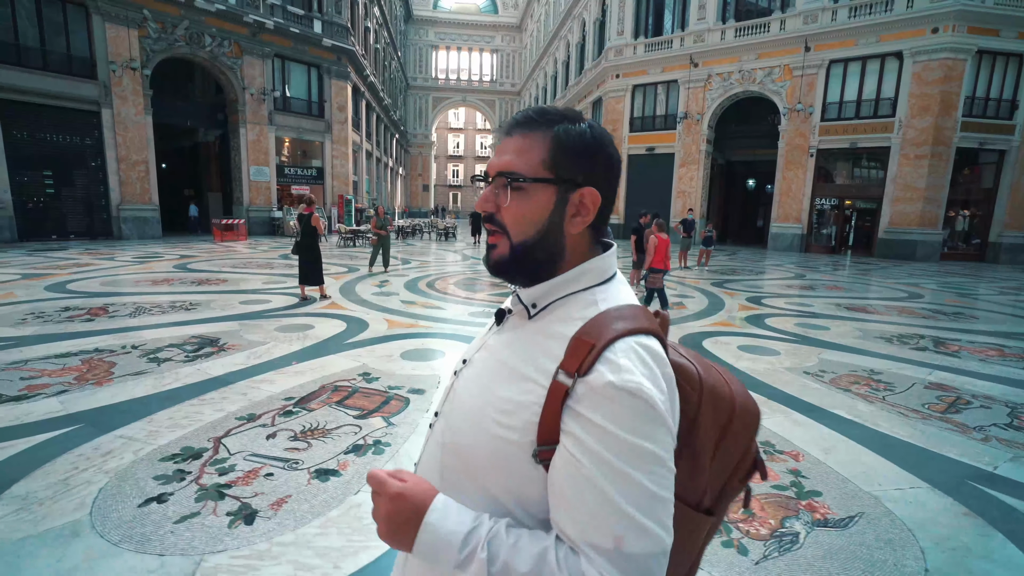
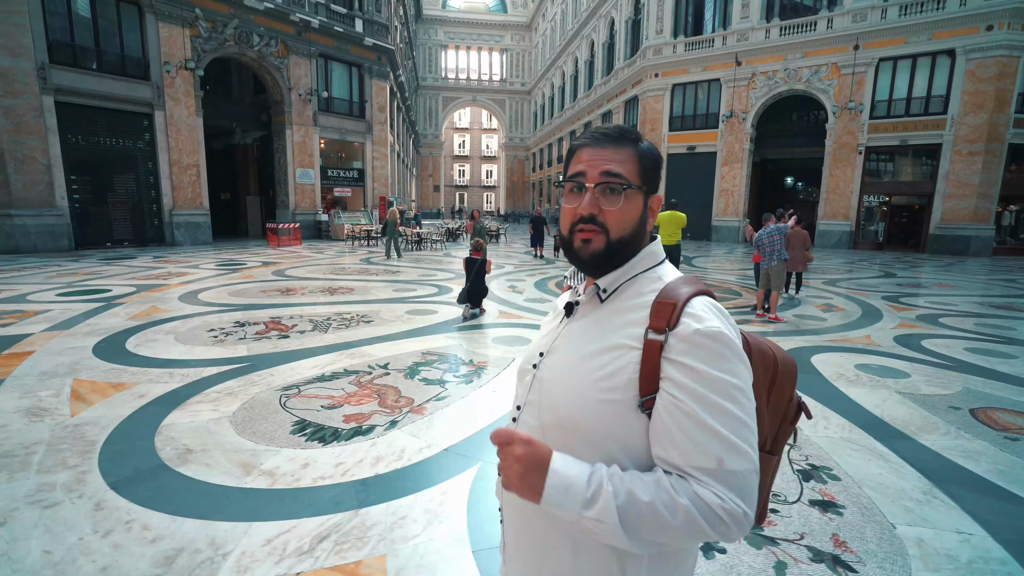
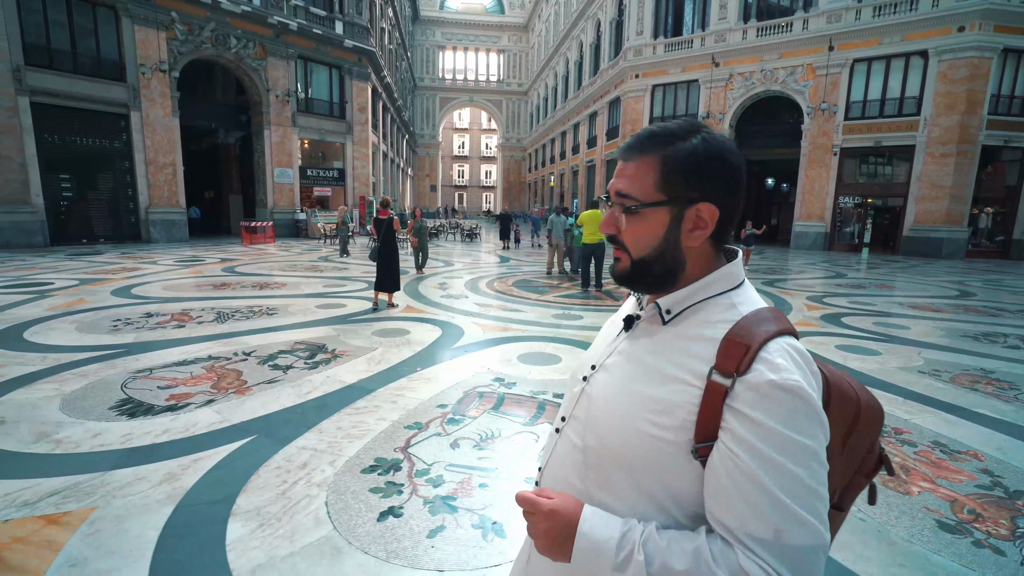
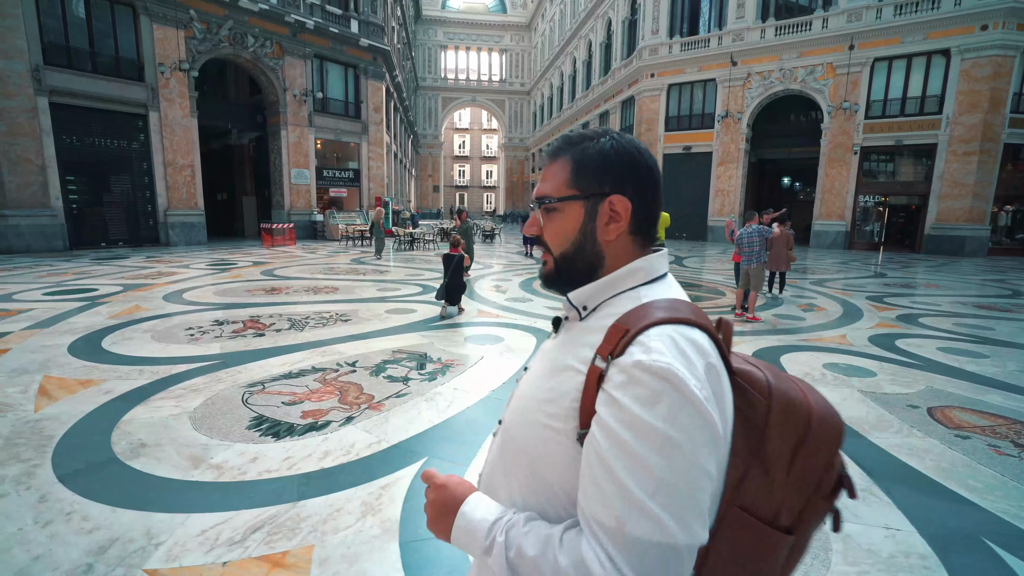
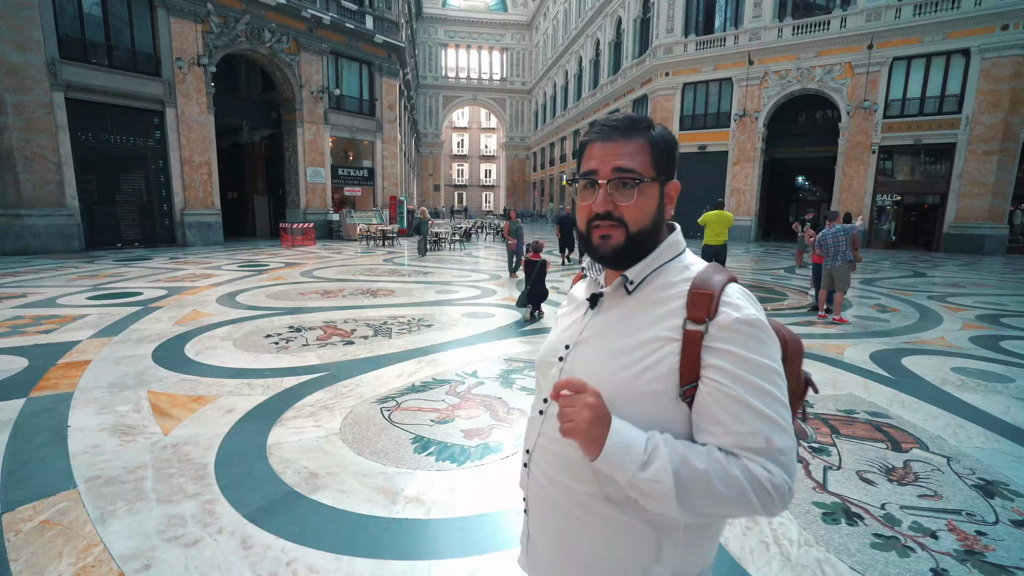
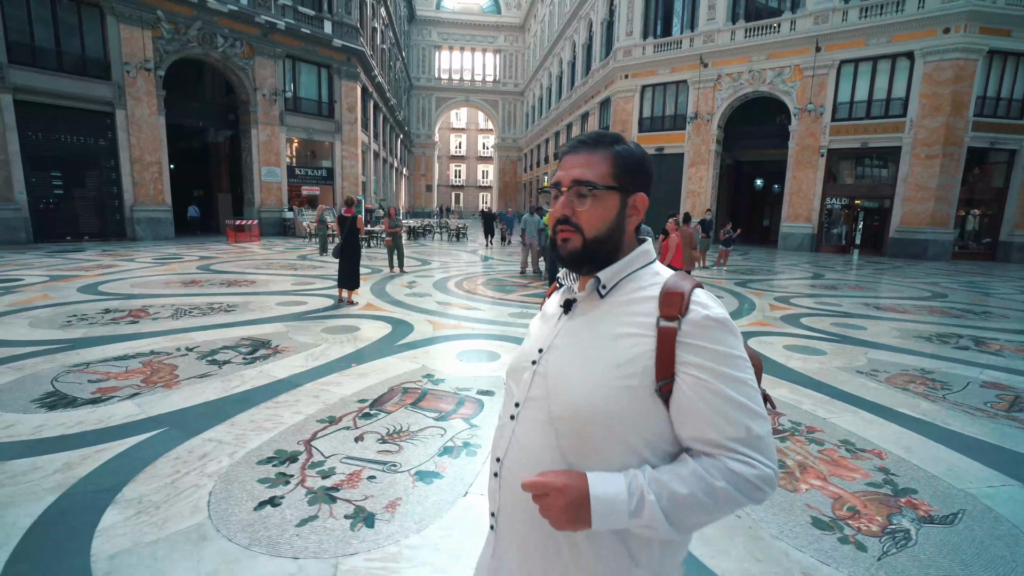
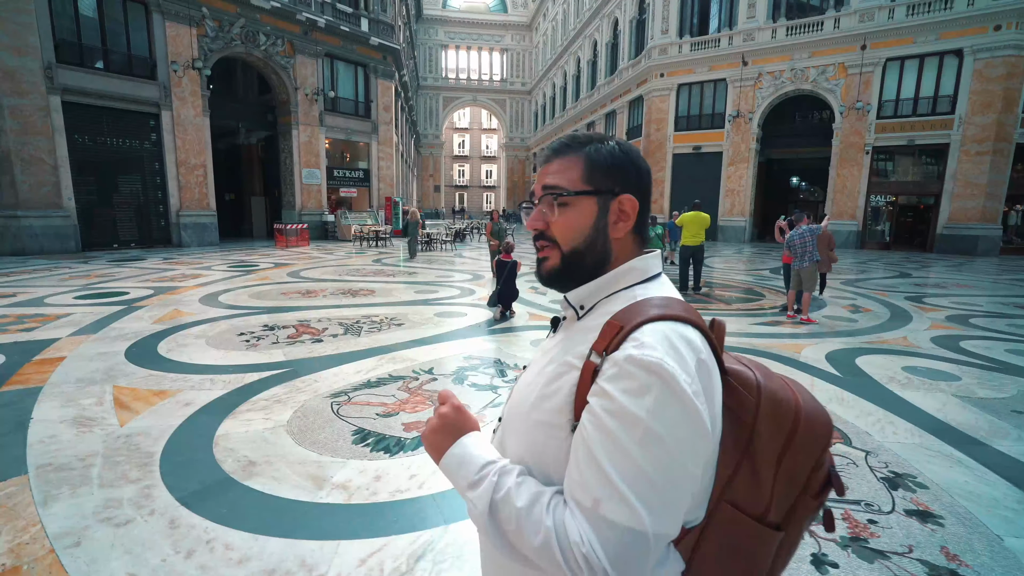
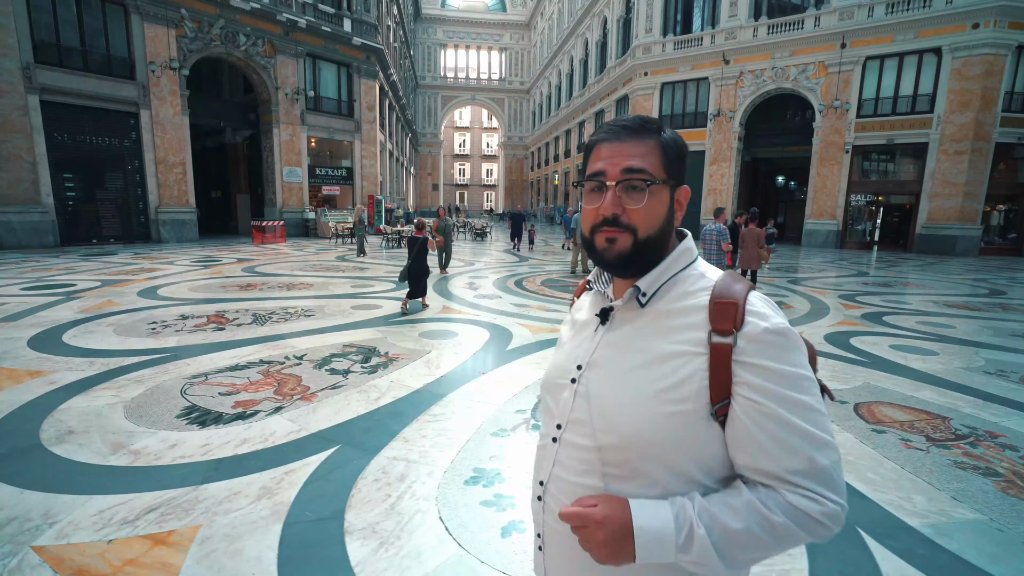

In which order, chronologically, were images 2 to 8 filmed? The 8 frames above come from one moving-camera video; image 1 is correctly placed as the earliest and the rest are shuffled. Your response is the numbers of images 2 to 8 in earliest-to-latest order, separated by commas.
6, 3, 8, 4, 2, 7, 5
